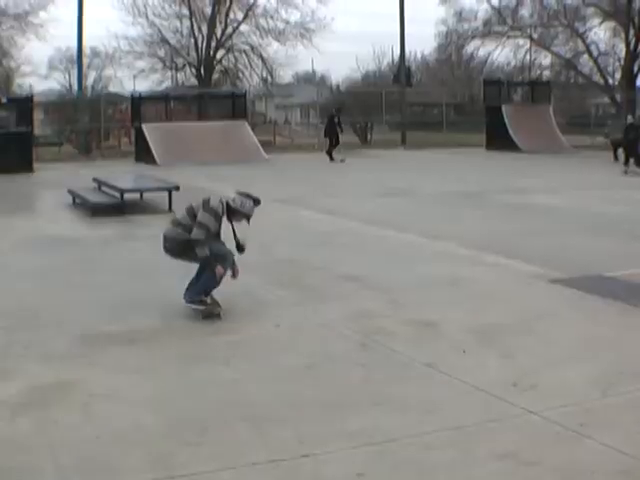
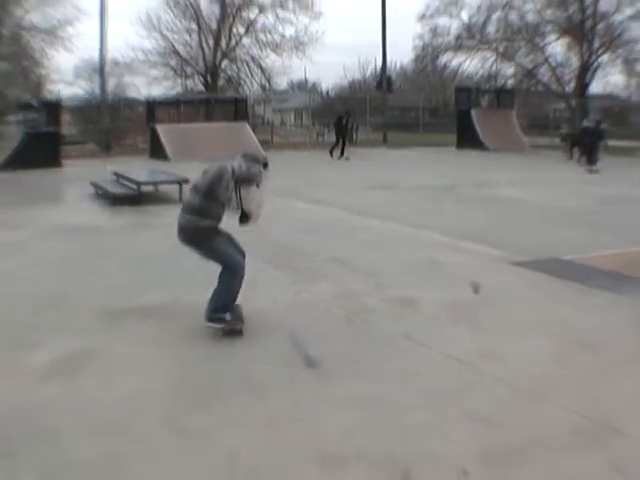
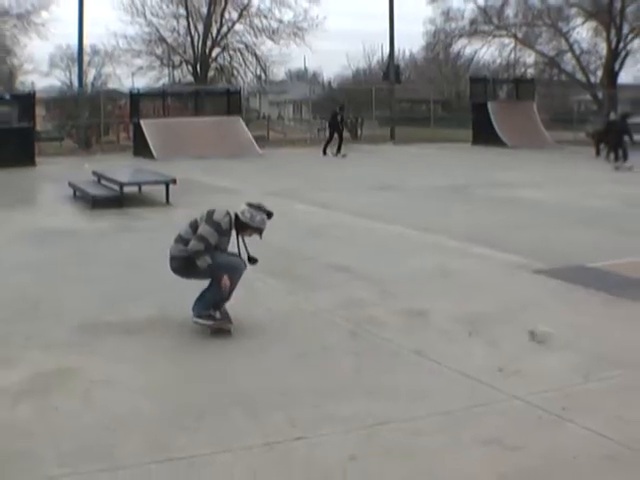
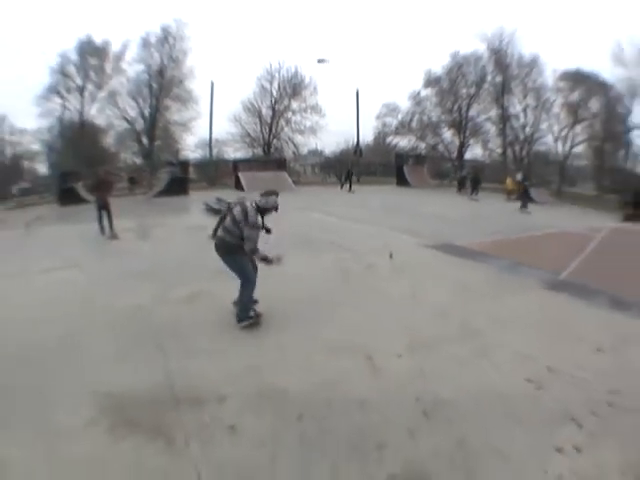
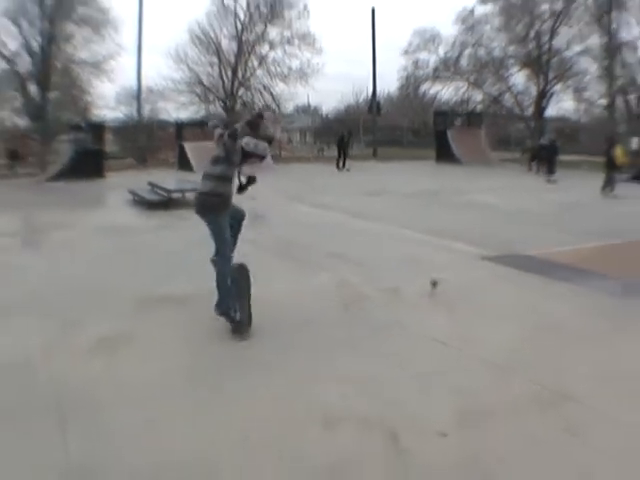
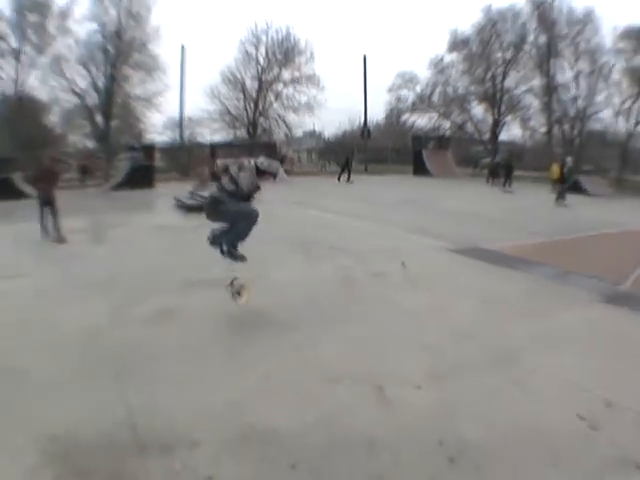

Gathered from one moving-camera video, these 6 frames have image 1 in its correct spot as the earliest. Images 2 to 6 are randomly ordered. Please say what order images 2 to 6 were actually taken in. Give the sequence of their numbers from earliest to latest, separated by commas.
3, 2, 5, 6, 4
